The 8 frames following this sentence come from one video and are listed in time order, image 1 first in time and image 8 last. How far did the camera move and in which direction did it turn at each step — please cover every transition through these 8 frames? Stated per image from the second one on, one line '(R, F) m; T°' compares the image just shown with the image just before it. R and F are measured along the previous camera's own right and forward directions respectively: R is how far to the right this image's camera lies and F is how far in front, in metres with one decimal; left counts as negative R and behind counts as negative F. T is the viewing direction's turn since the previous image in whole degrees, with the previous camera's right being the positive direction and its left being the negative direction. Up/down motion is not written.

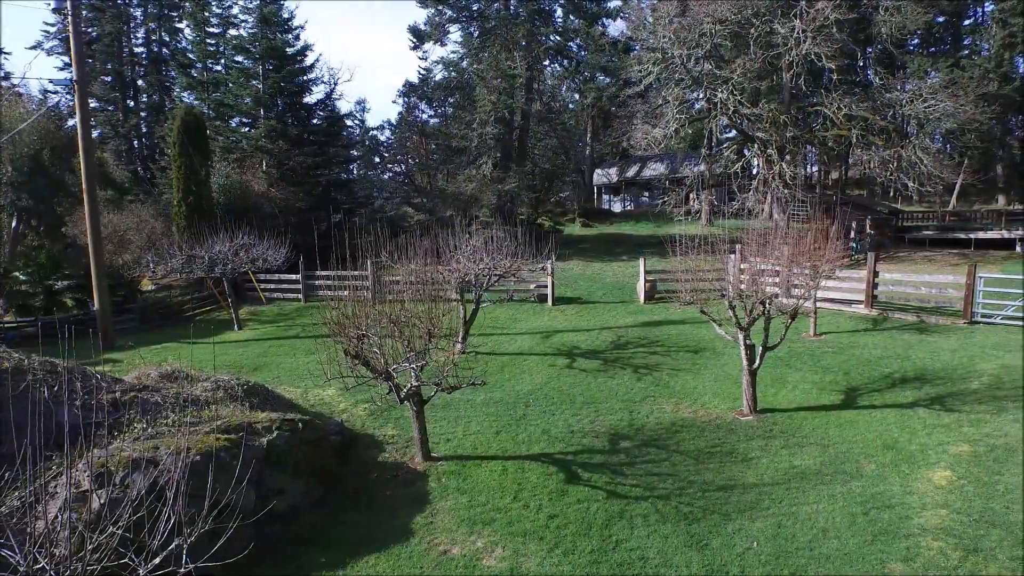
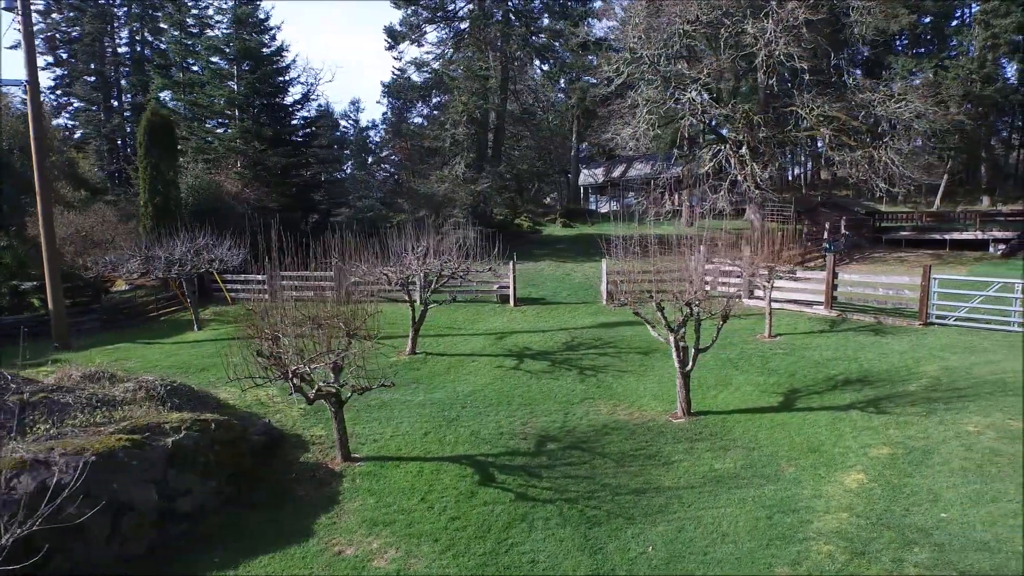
(+1.3, 0.0) m; 0°
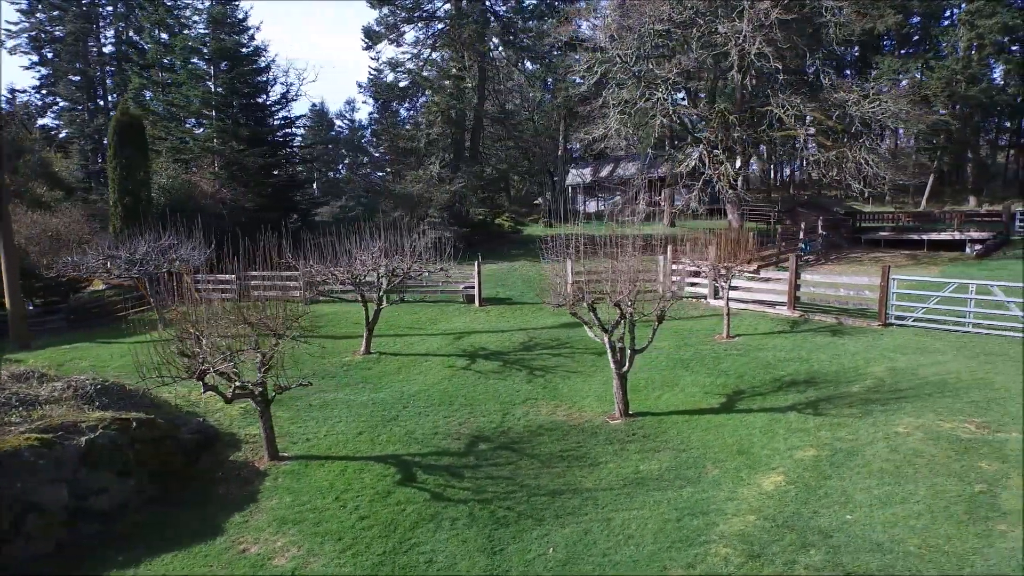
(+1.2, 0.0) m; 0°
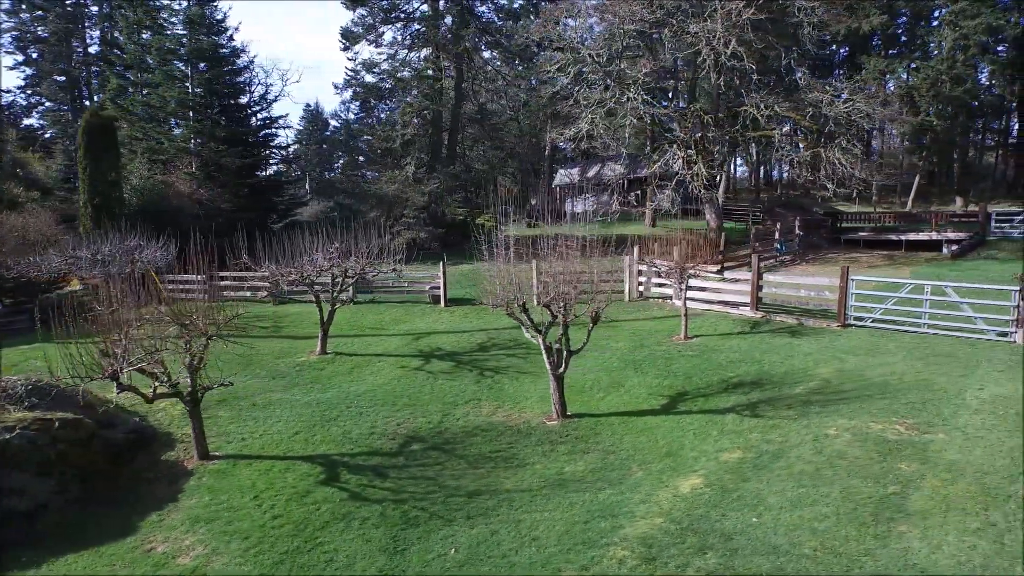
(+1.2, 0.0) m; 0°
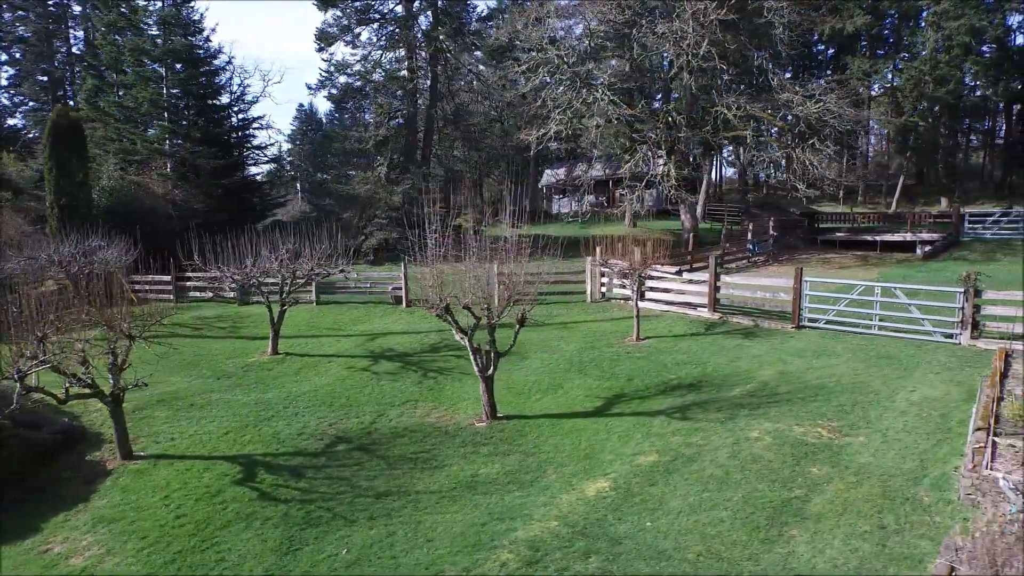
(+1.3, 0.0) m; 0°
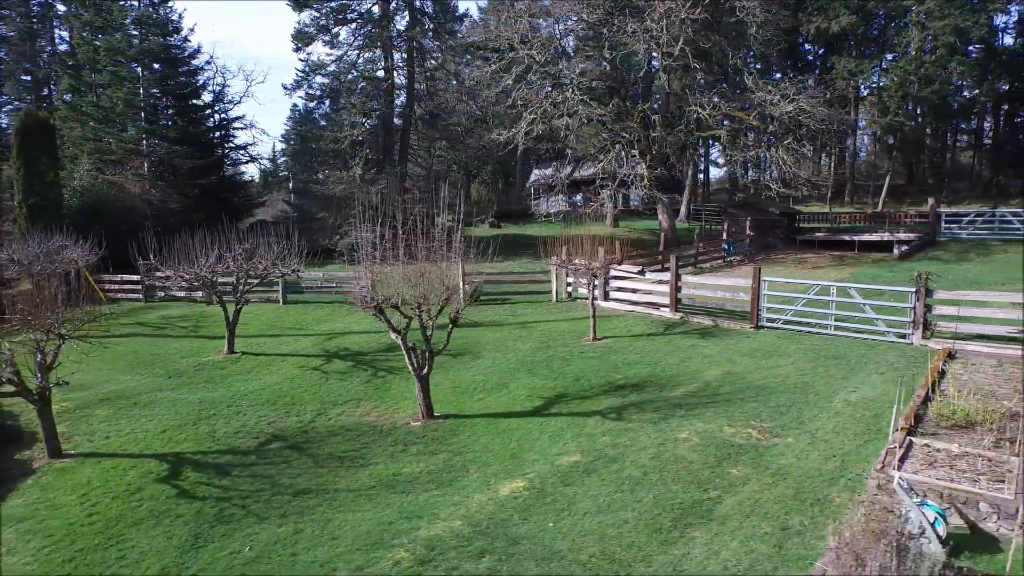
(+1.2, 0.0) m; 0°
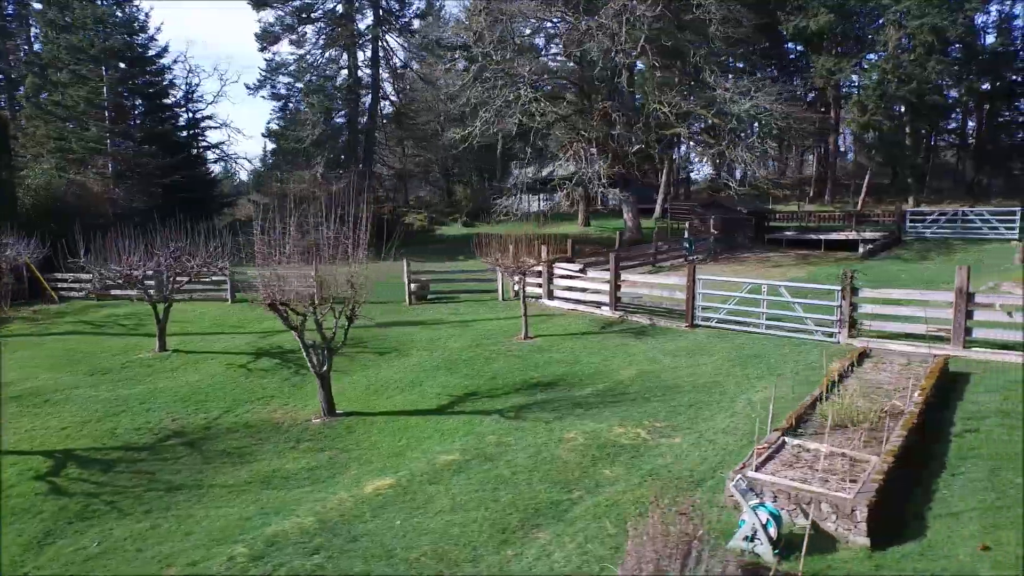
(+1.9, +0.1) m; -1°
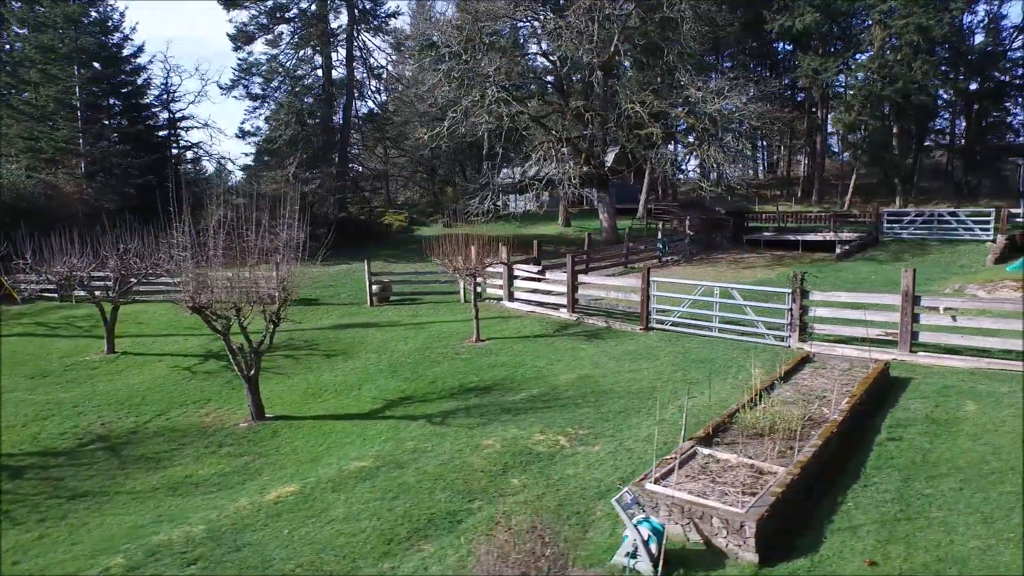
(+1.3, +0.2) m; 0°
